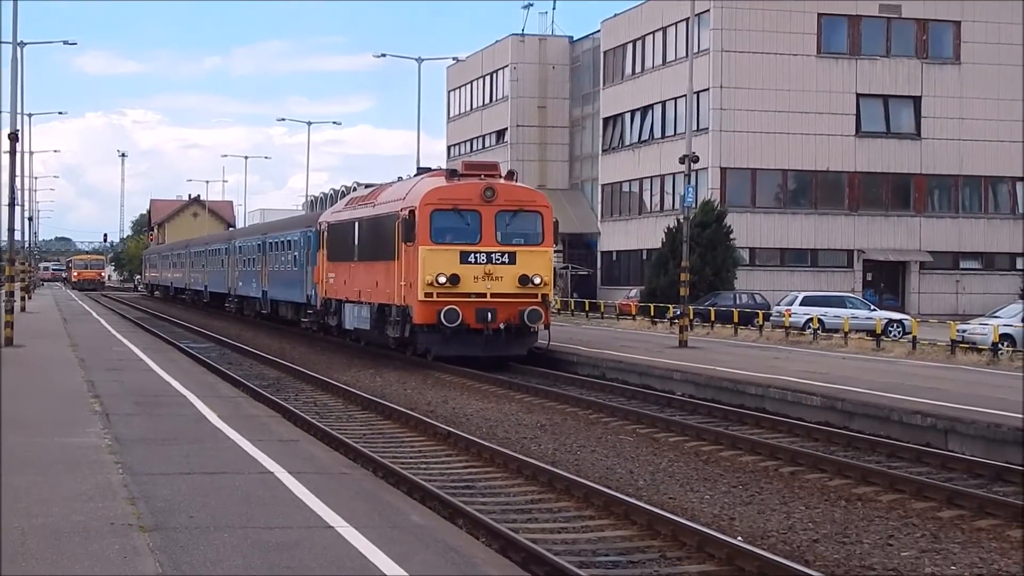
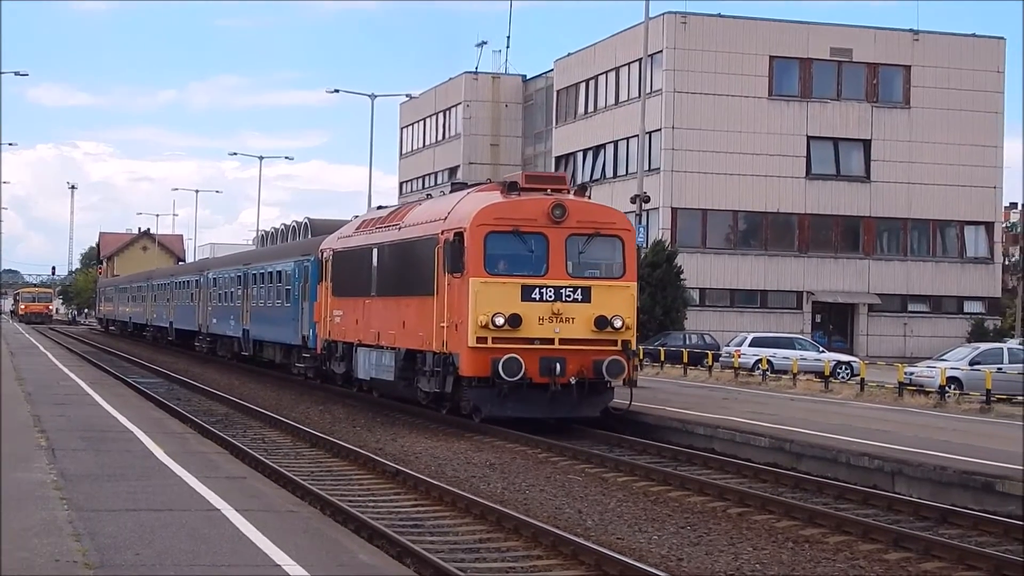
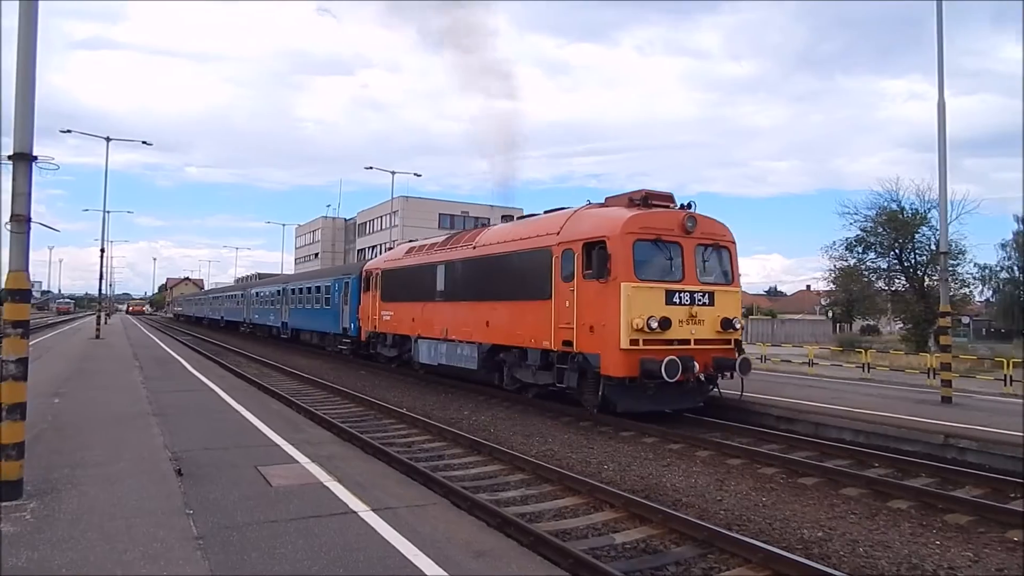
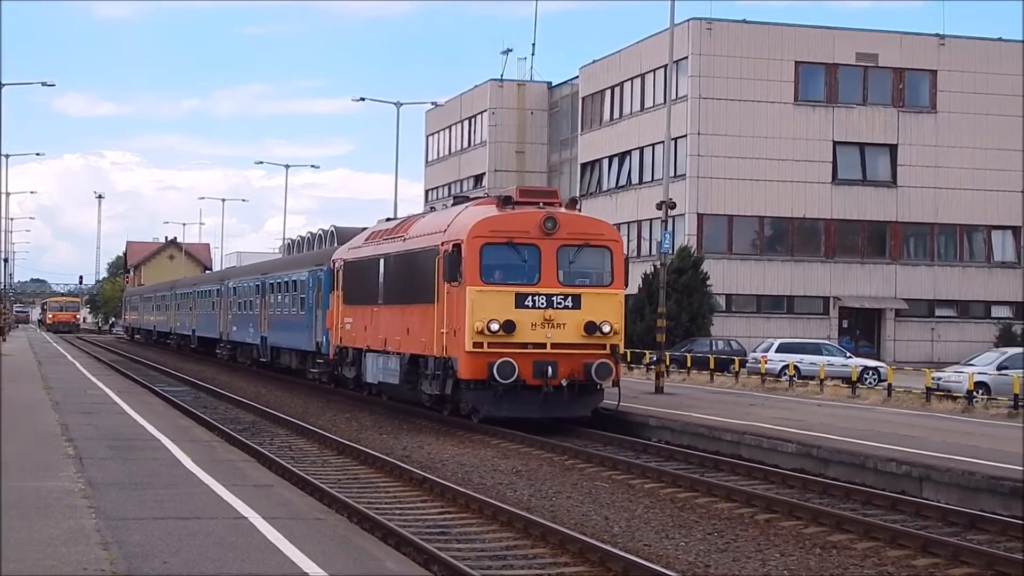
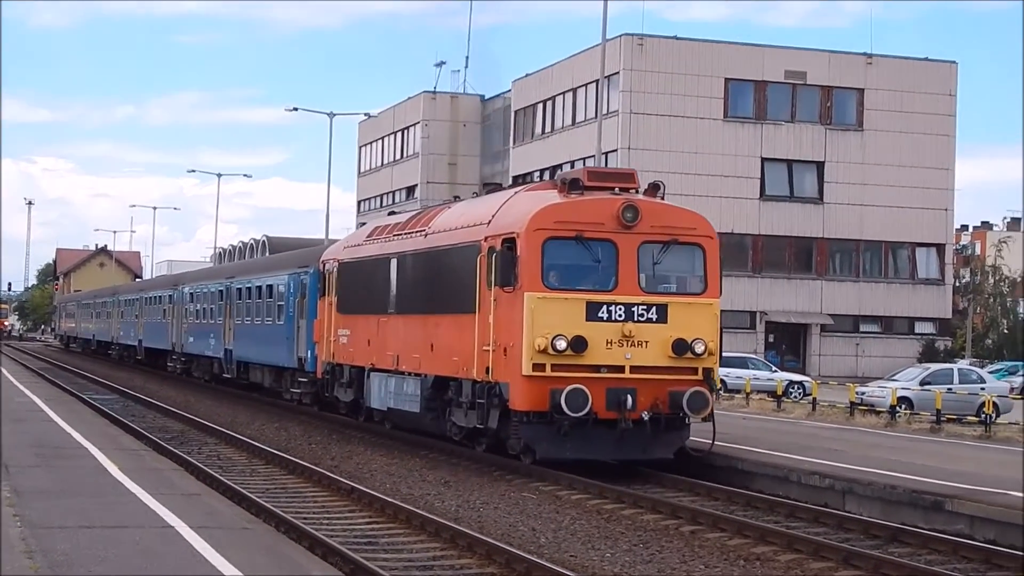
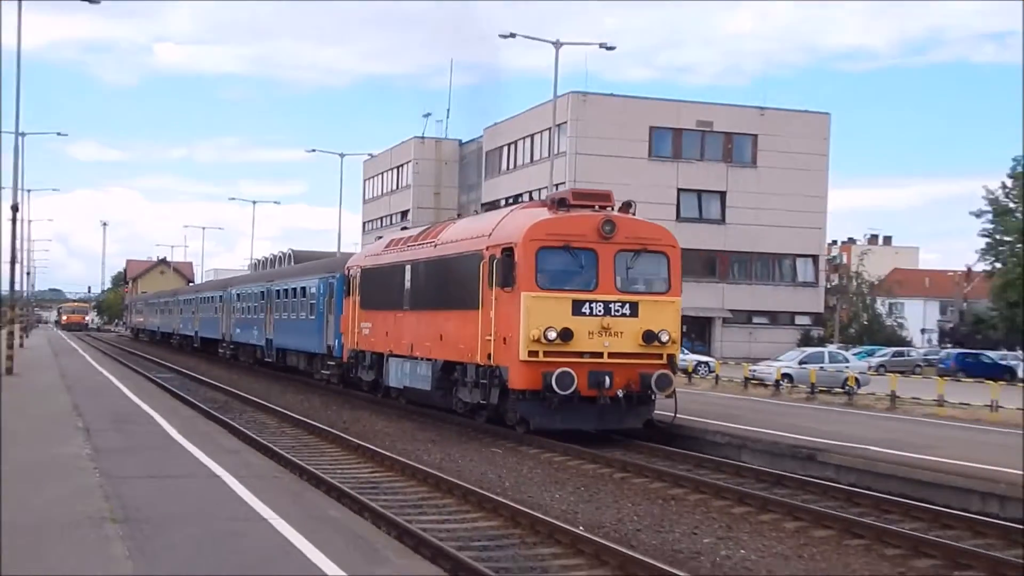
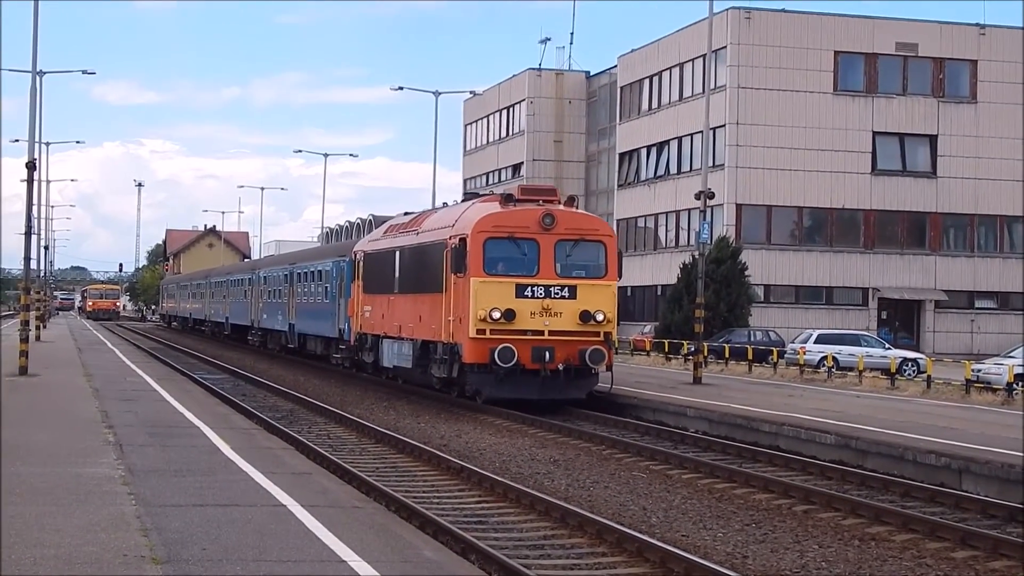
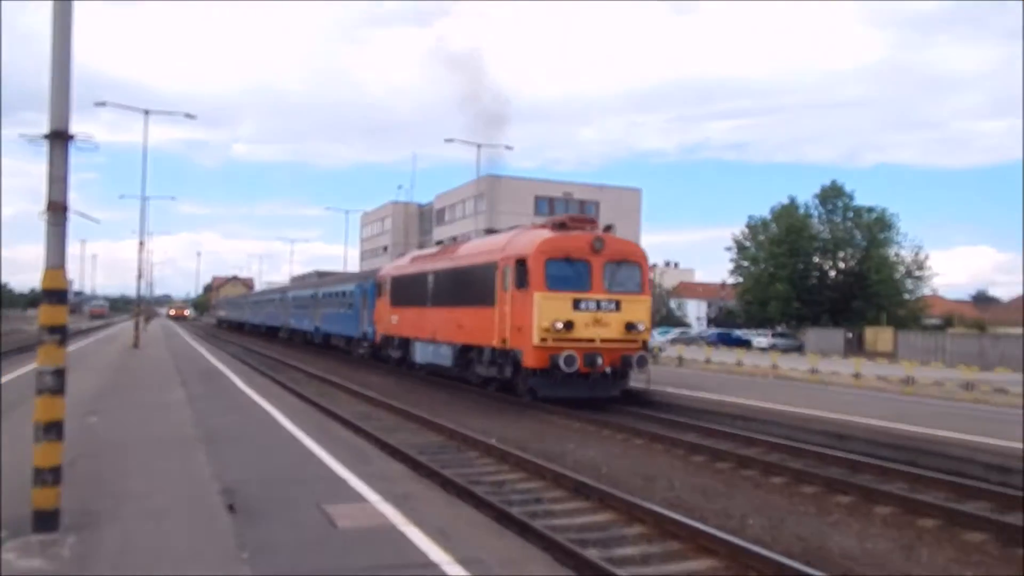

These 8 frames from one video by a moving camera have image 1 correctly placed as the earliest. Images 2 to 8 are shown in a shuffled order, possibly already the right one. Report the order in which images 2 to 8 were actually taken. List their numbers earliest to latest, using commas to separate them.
7, 4, 2, 5, 6, 8, 3
